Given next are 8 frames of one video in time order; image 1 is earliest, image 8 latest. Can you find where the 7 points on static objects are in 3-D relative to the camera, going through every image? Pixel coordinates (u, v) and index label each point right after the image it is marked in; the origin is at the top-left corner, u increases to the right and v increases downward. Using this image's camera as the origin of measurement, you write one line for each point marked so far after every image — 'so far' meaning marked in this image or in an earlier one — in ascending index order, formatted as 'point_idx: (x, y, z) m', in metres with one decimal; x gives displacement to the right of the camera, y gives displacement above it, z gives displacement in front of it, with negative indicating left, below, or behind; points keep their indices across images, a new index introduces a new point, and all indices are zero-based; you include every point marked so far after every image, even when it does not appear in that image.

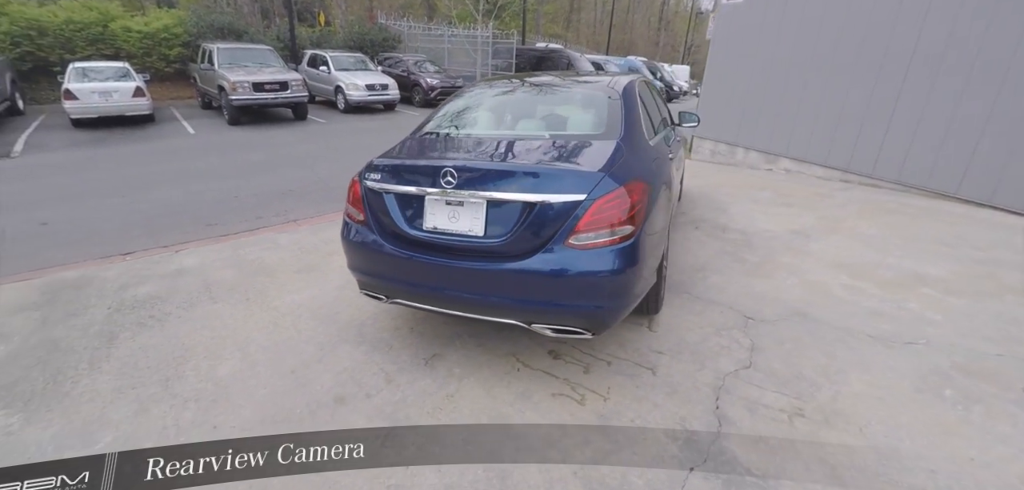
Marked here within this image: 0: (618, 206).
0: (+0.5, +0.2, +2.3) m
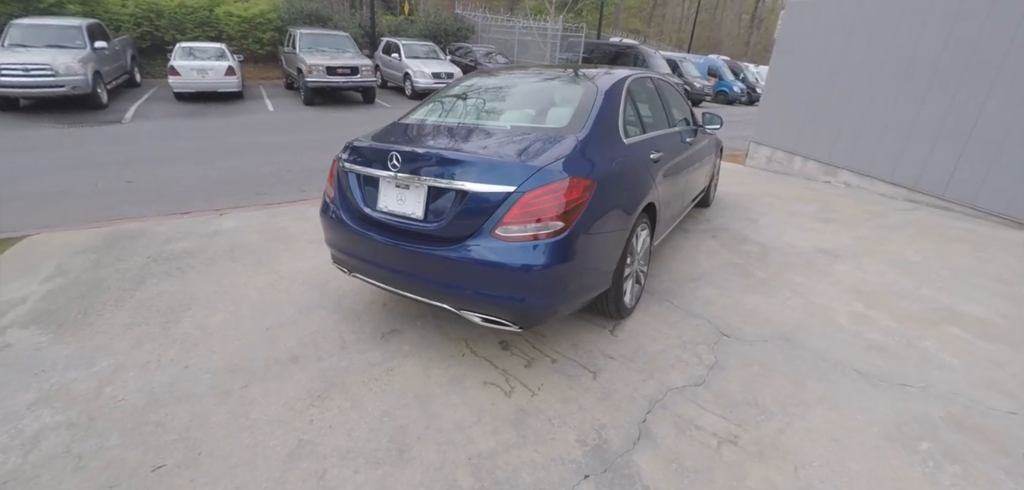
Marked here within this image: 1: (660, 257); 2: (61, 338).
0: (+0.2, +0.2, +2.2) m
1: (+1.2, -0.1, +3.9) m
2: (-2.6, -0.5, +2.8) m
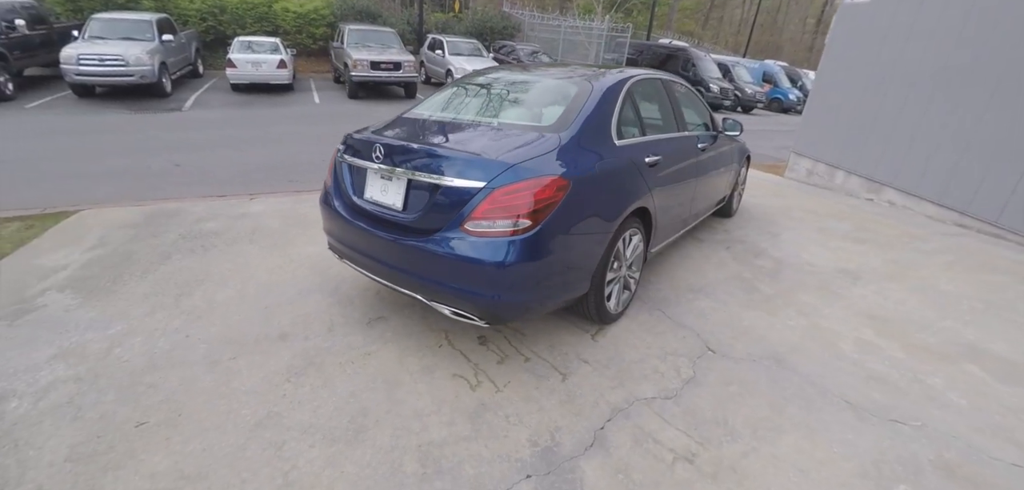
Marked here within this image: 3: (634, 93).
0: (0.0, +0.2, +2.3) m
1: (+1.2, -0.2, +3.9) m
2: (-2.7, -0.4, +3.1) m
3: (+0.7, +1.0, +3.1) m
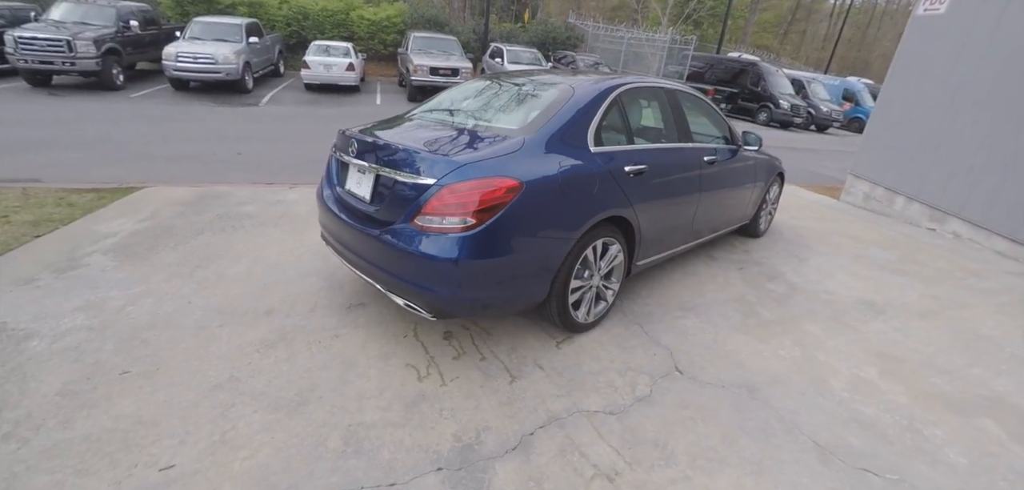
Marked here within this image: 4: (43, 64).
0: (-0.2, +0.2, +2.3) m
1: (+1.2, -0.3, +3.7) m
2: (-2.8, -0.1, +3.5) m
3: (+0.7, +0.9, +3.1) m
4: (-7.7, +2.9, +7.8) m
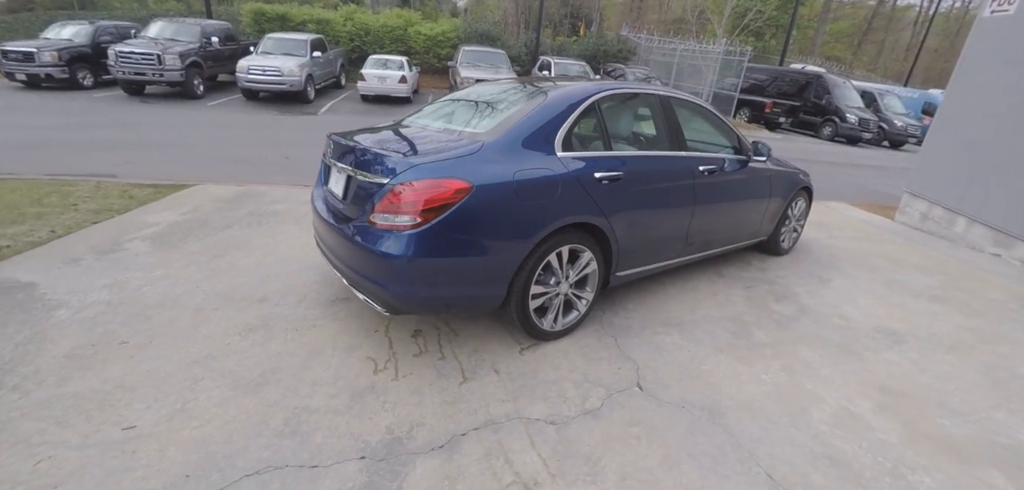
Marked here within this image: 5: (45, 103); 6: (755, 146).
0: (-0.5, +0.2, +2.4) m
1: (+1.1, -0.4, +3.6) m
2: (-2.9, -0.1, +3.9) m
3: (+0.5, +0.9, +3.0) m
4: (-7.0, +3.1, +8.9) m
5: (-7.8, +2.3, +8.0) m
6: (+1.9, +0.8, +3.9) m
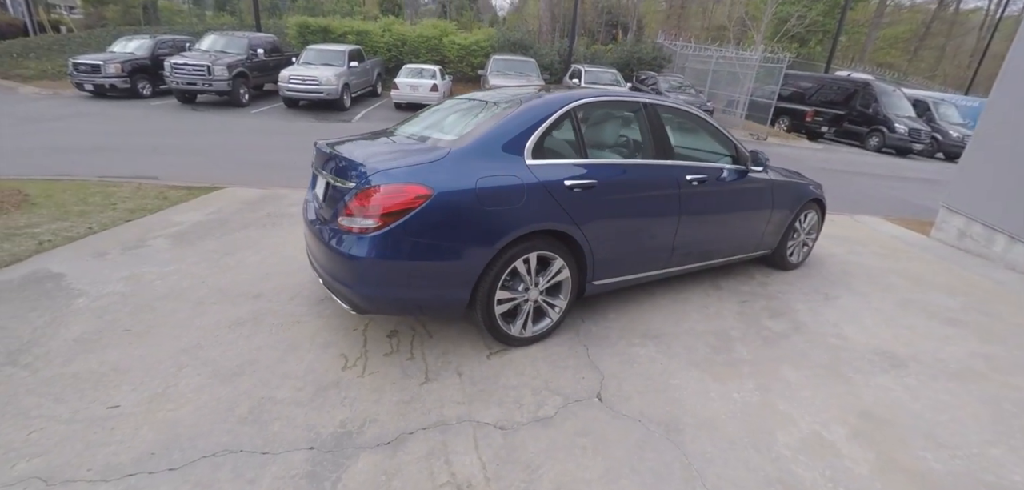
0: (-0.7, +0.2, +2.5) m
1: (+0.9, -0.4, +3.5) m
2: (-3.0, 0.0, +4.2) m
3: (+0.4, +0.8, +3.0) m
4: (-6.4, +3.2, +9.6) m
5: (-7.4, +2.4, +8.8) m
6: (+1.9, +0.7, +3.7) m
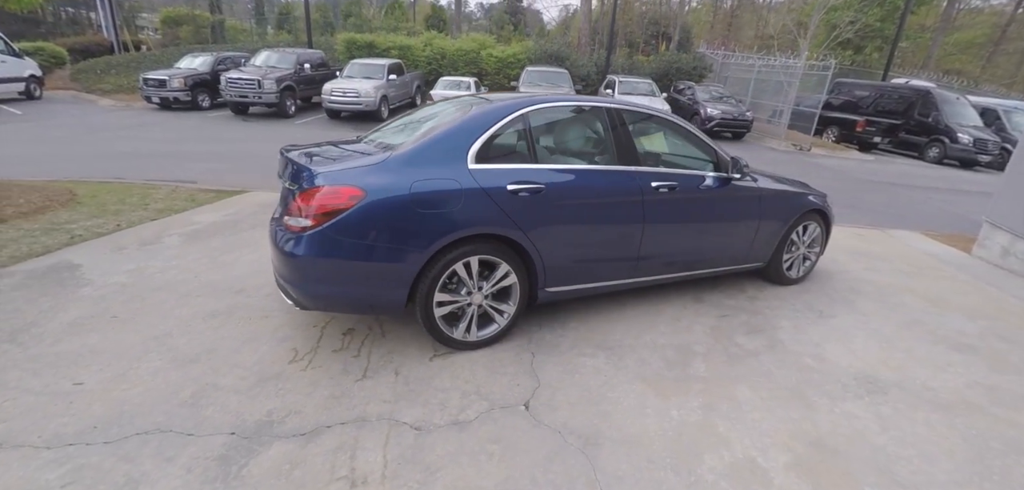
0: (-1.0, +0.2, +2.6) m
1: (+0.7, -0.5, +3.4) m
2: (-3.1, 0.0, +4.6) m
3: (+0.1, +0.8, +3.0) m
4: (-5.8, +3.2, +10.4) m
5: (-6.9, +2.5, +9.7) m
6: (+1.7, +0.6, +3.5) m
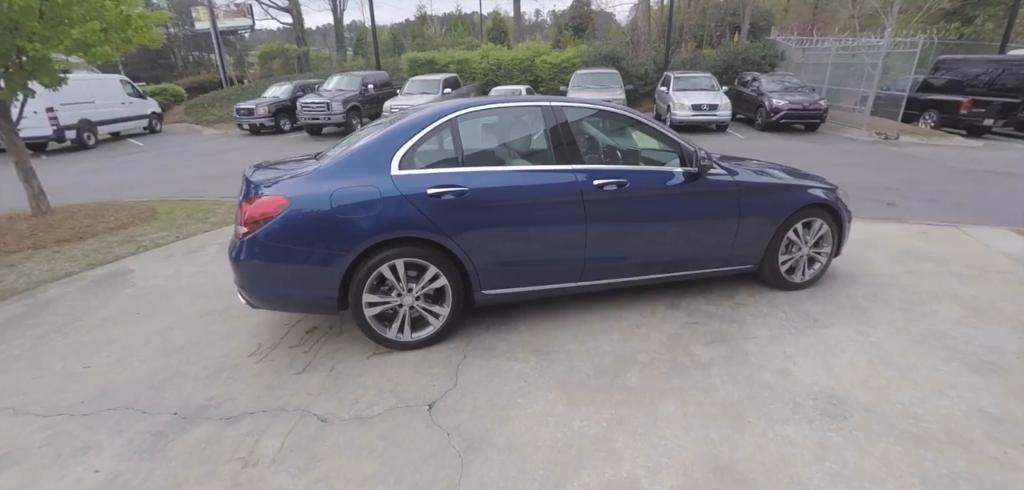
0: (-1.5, +0.2, +2.8) m
1: (+0.3, -0.5, +3.2) m
2: (-3.1, -0.1, +5.2) m
3: (-0.3, +0.8, +3.0) m
4: (-4.6, +3.0, +11.5) m
5: (-5.8, +2.3, +11.0) m
6: (+1.3, +0.6, +3.2) m
